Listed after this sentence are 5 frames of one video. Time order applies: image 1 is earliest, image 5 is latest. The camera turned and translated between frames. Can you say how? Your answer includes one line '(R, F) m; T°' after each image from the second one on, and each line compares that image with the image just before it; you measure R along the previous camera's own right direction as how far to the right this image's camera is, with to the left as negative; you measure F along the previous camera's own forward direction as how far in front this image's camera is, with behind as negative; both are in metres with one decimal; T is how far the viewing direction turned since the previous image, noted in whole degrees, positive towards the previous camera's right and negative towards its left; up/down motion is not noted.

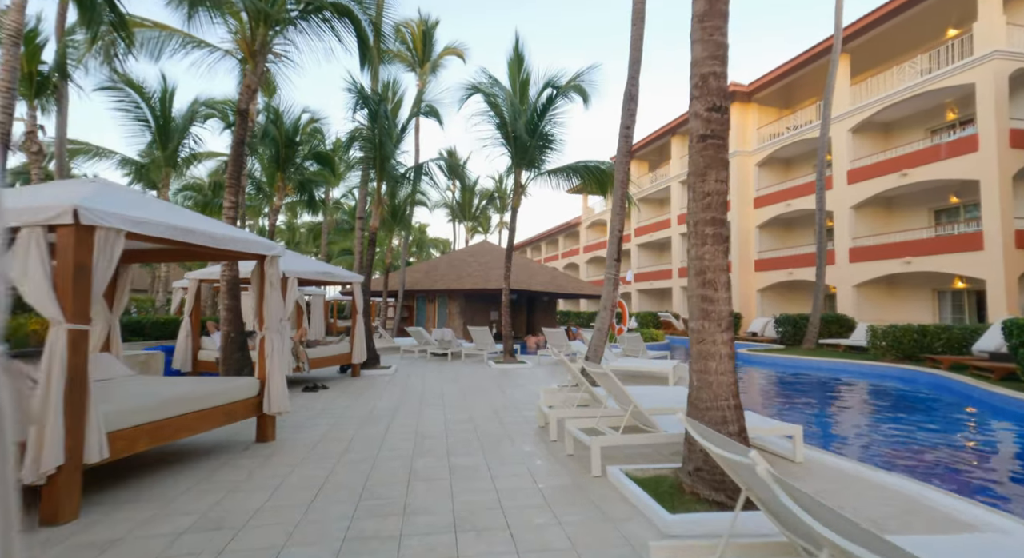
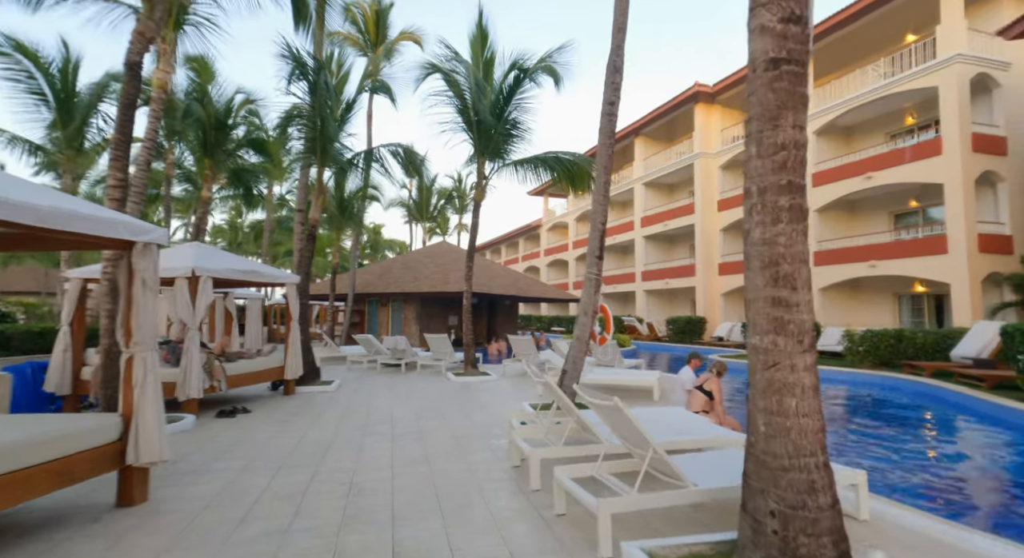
(-0.1, +1.3) m; +5°
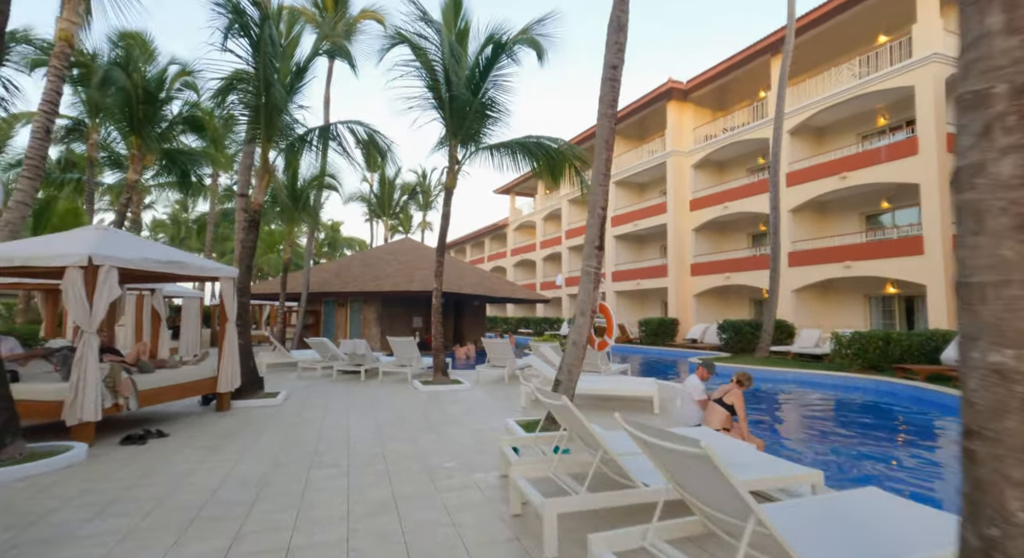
(-0.3, +1.2) m; +4°
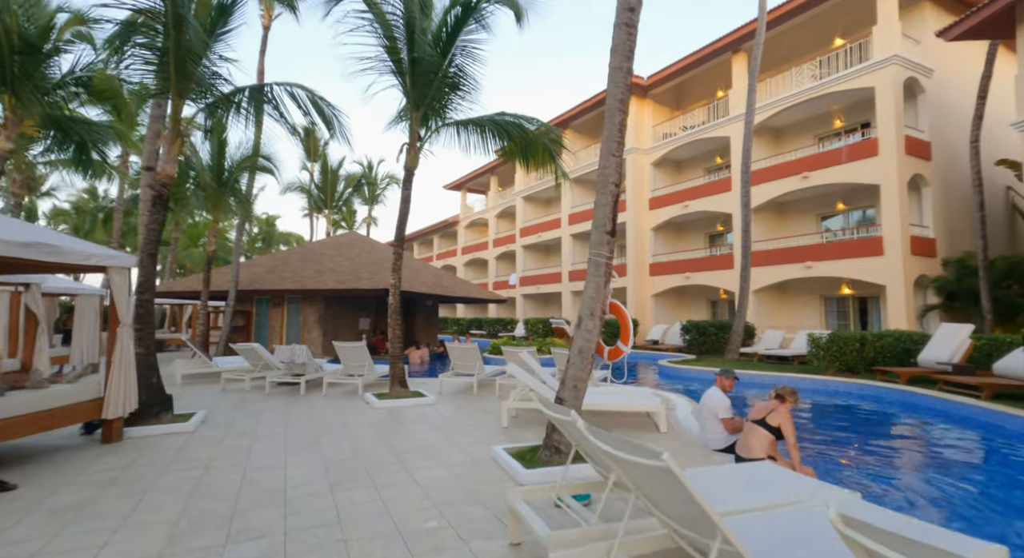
(-0.5, +1.4) m; +6°
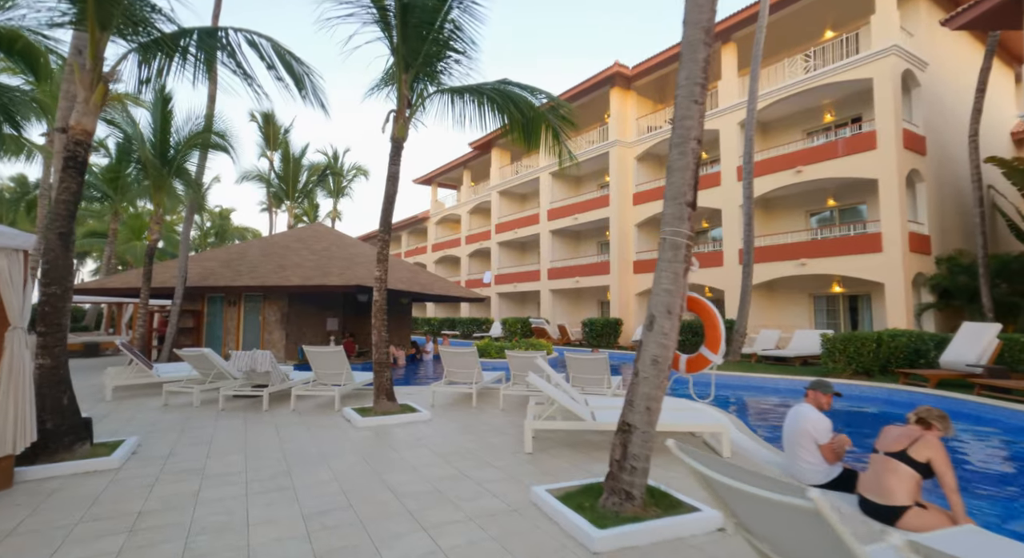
(-0.7, +1.4) m; +4°
